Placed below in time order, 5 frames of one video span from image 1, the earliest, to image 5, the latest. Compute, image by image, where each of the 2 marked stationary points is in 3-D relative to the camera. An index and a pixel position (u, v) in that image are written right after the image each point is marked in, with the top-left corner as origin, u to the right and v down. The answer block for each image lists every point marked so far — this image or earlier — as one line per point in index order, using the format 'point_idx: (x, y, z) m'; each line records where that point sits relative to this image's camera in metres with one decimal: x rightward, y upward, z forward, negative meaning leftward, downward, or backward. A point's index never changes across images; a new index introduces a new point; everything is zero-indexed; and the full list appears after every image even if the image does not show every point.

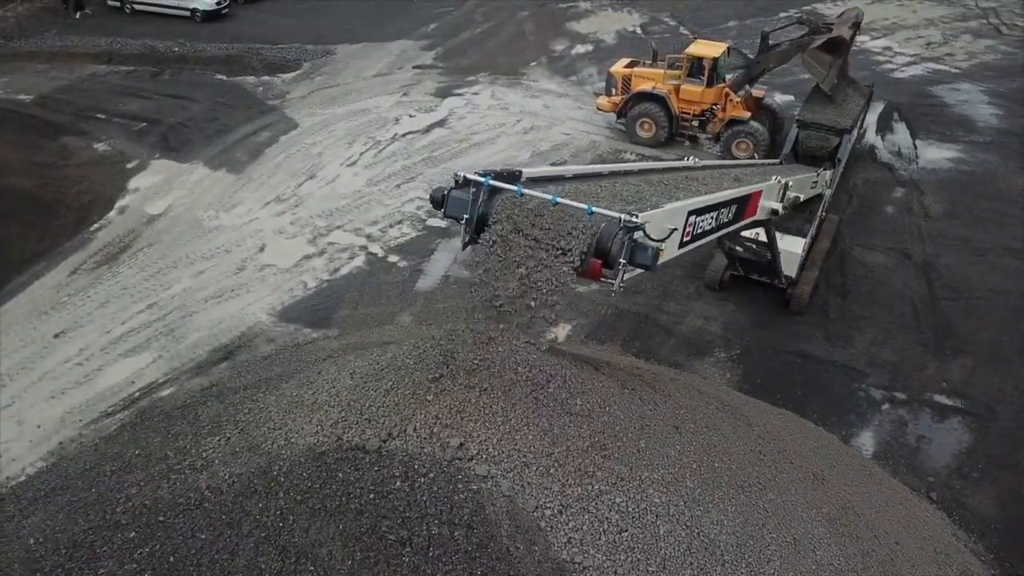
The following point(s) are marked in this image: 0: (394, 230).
0: (-1.4, +0.7, +10.1) m
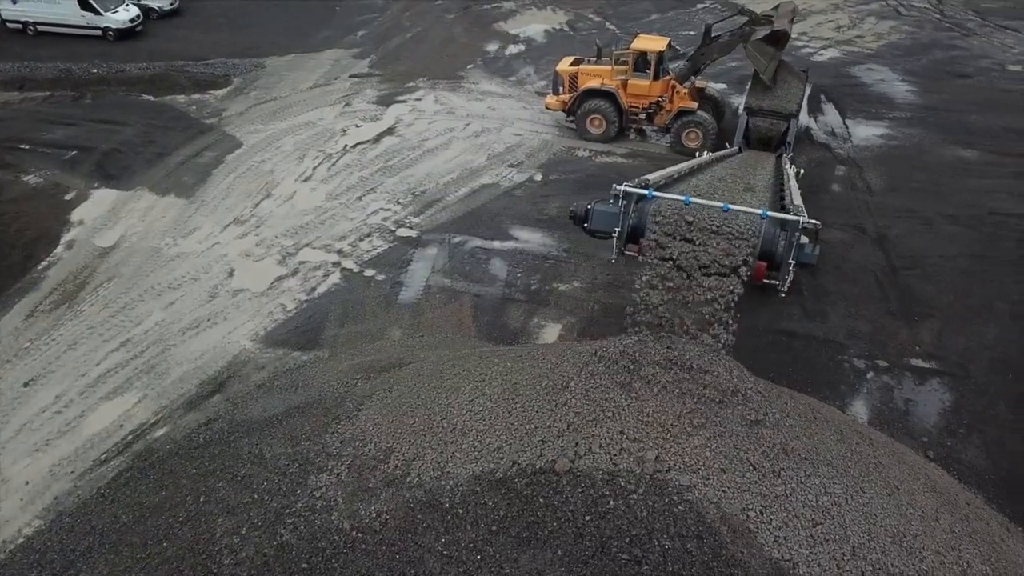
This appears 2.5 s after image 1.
0: (-1.8, +0.5, +9.9) m
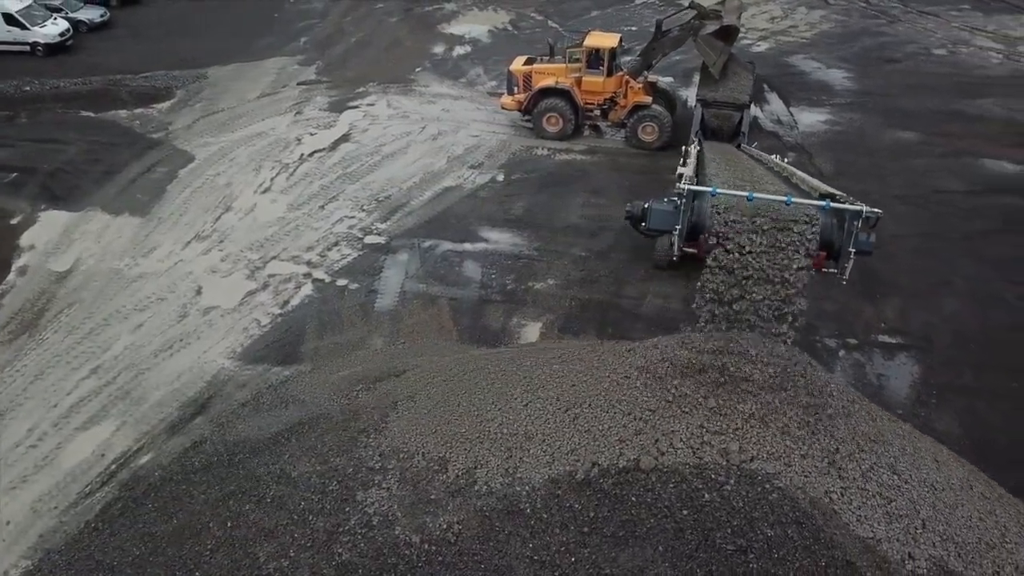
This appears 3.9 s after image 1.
0: (-2.1, +0.4, +9.7) m
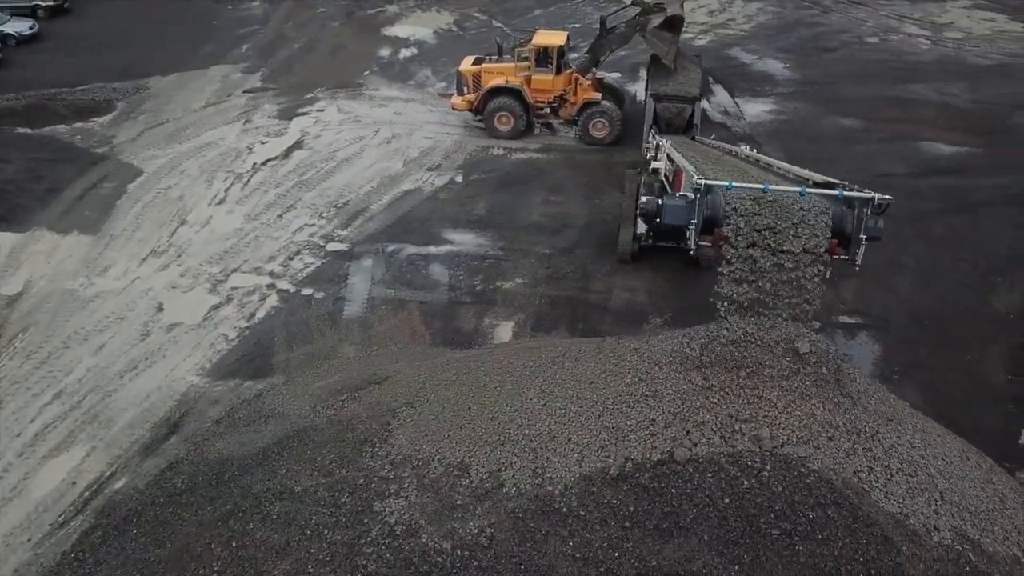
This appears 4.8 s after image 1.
0: (-2.5, +0.3, +9.6) m
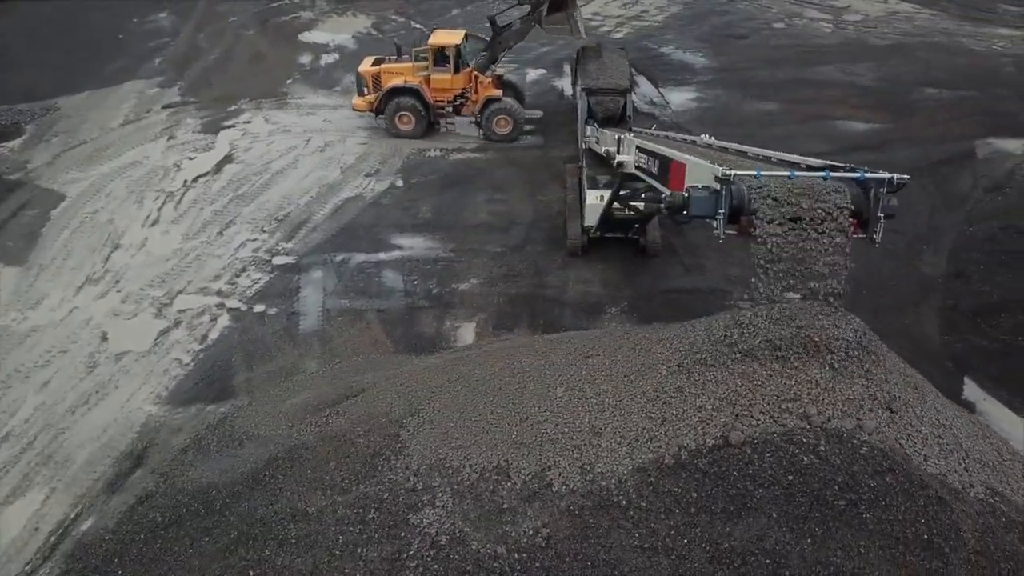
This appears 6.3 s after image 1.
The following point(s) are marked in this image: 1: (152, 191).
0: (-3.0, +0.1, +9.3) m
1: (-4.7, +1.3, +10.7) m
